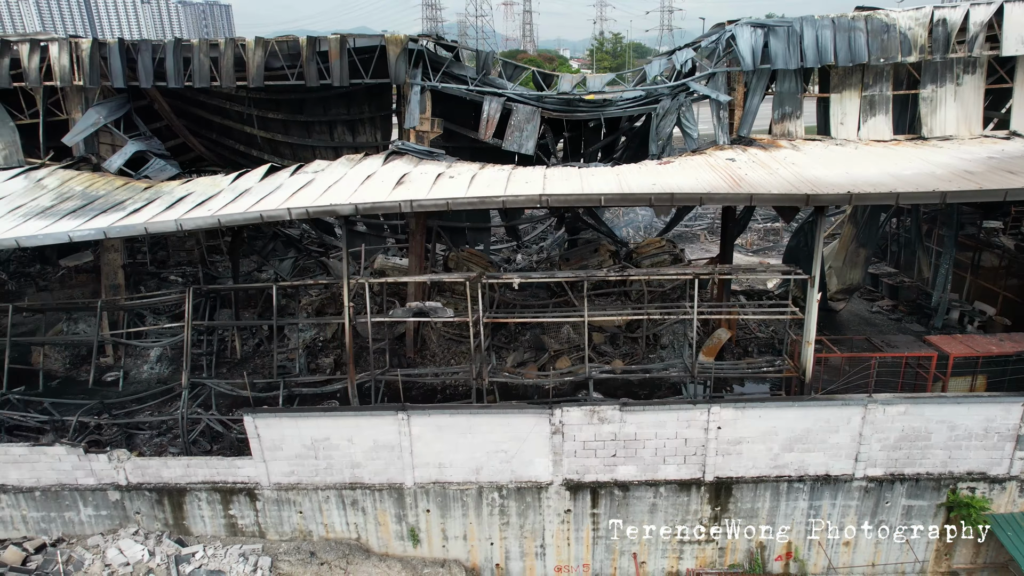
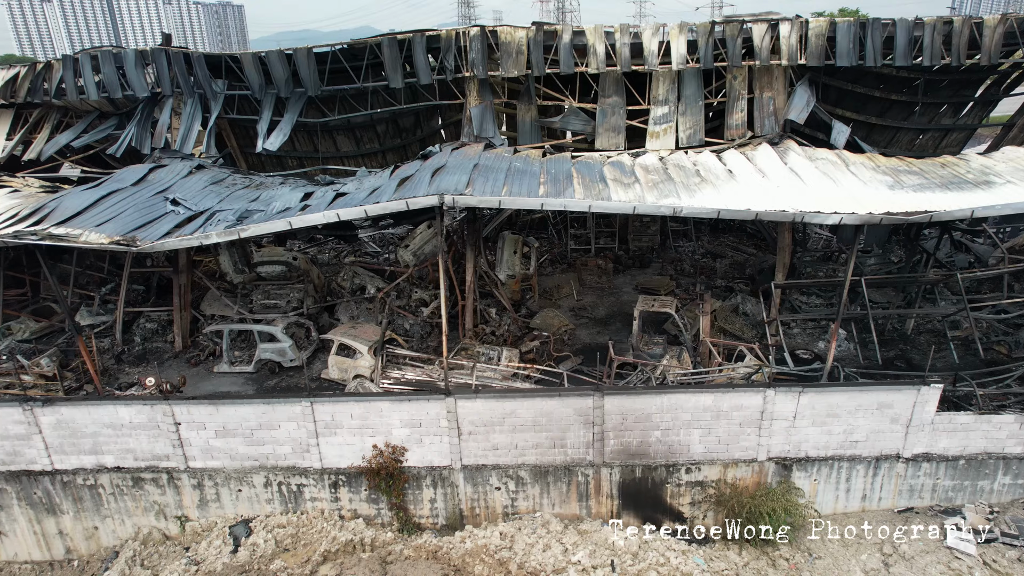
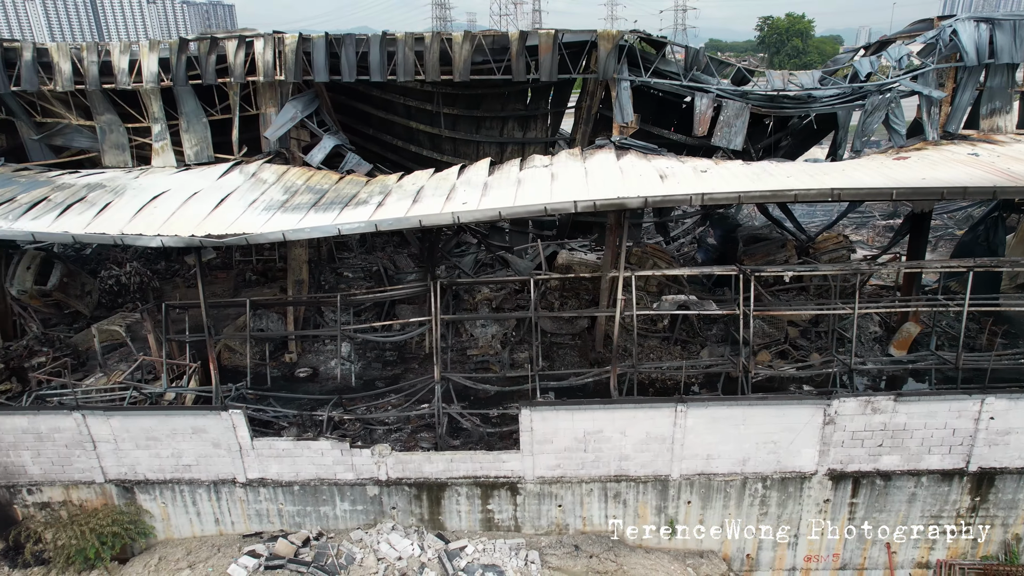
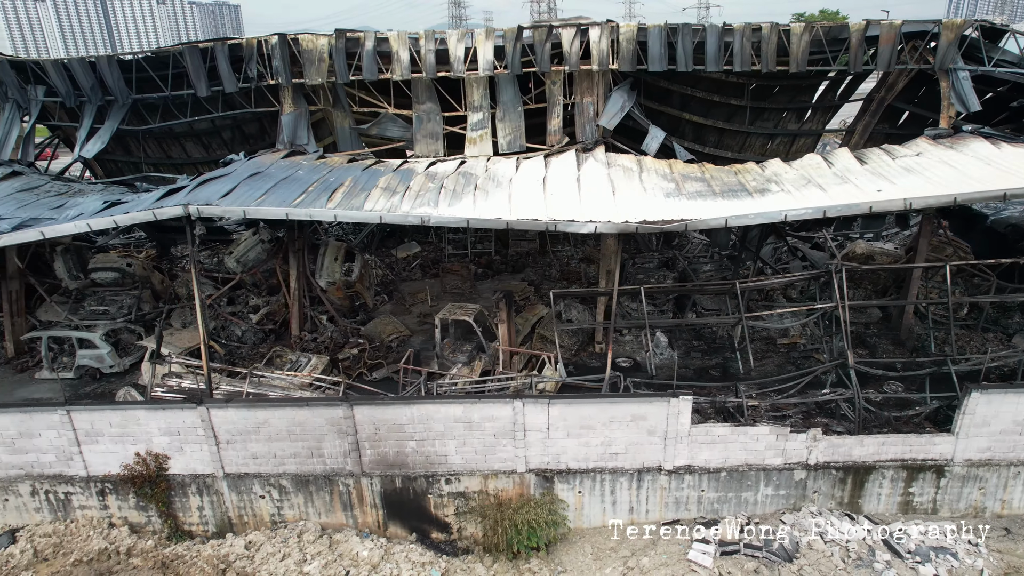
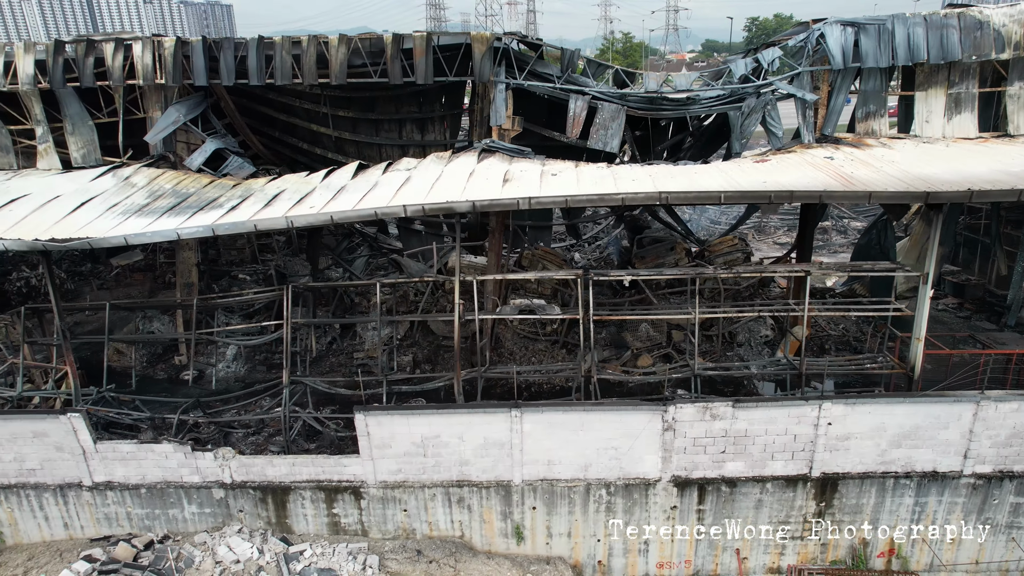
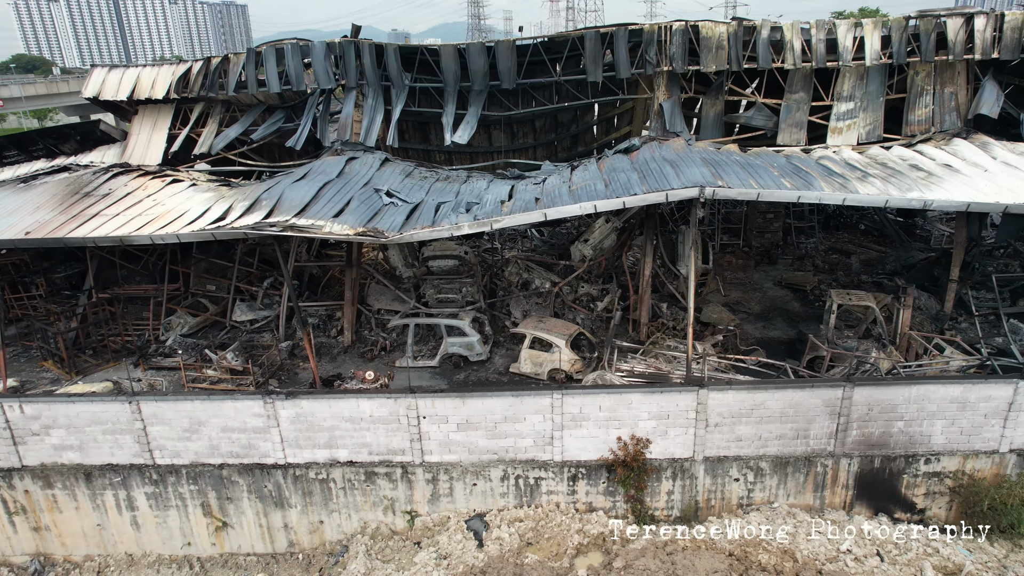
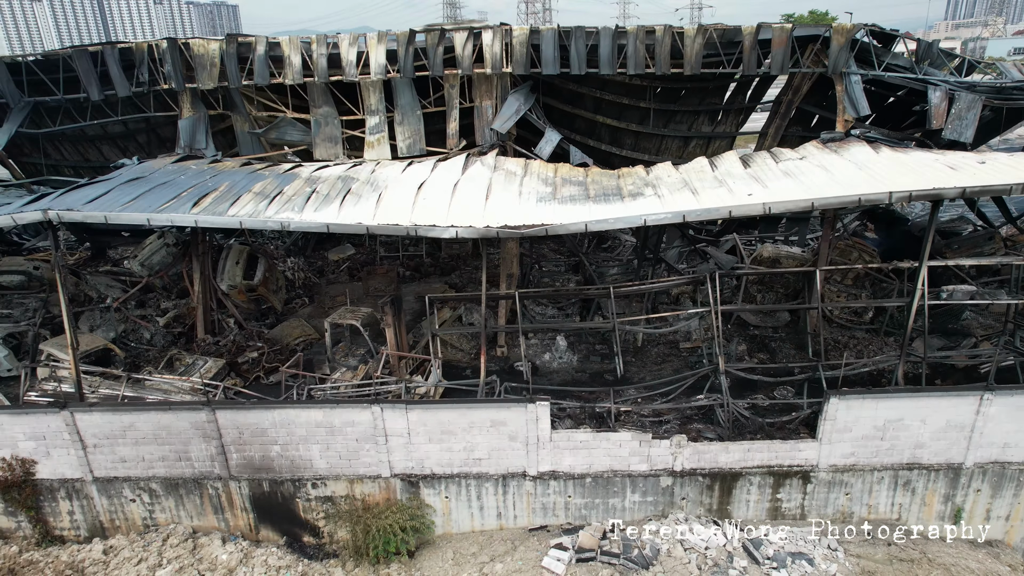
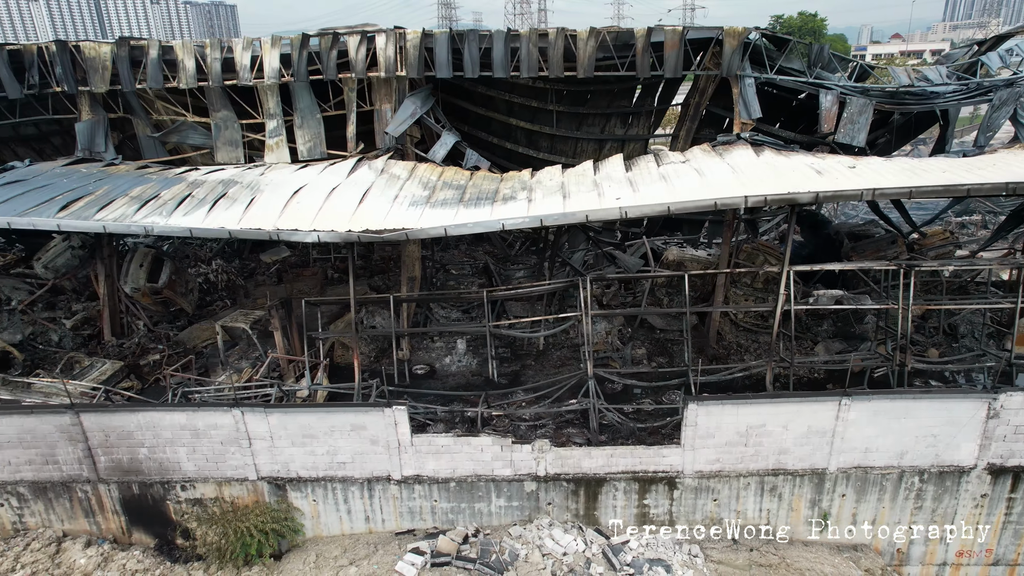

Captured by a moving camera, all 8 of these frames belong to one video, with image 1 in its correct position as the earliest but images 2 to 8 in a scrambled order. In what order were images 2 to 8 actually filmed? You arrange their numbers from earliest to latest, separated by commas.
5, 3, 8, 7, 4, 2, 6
